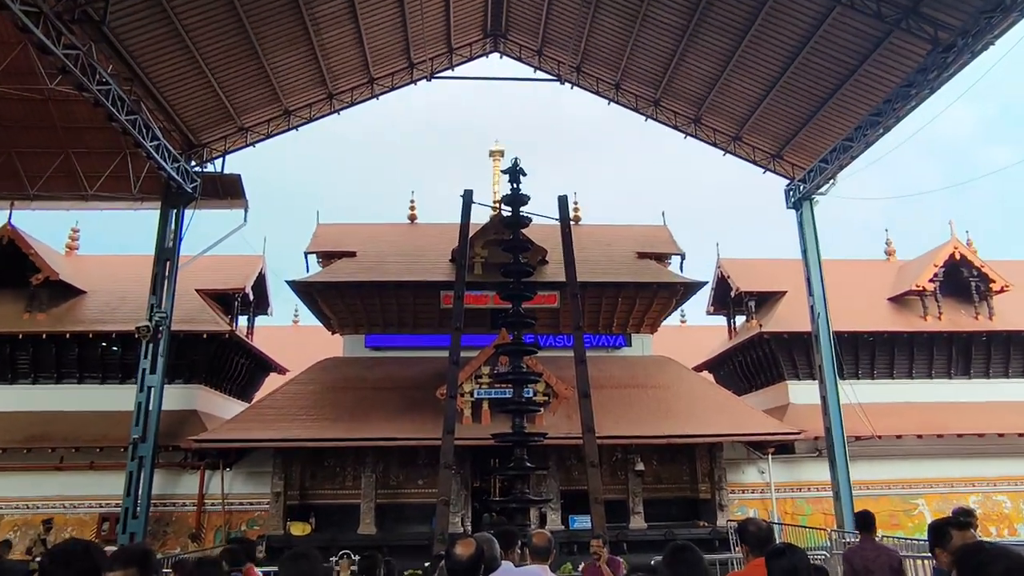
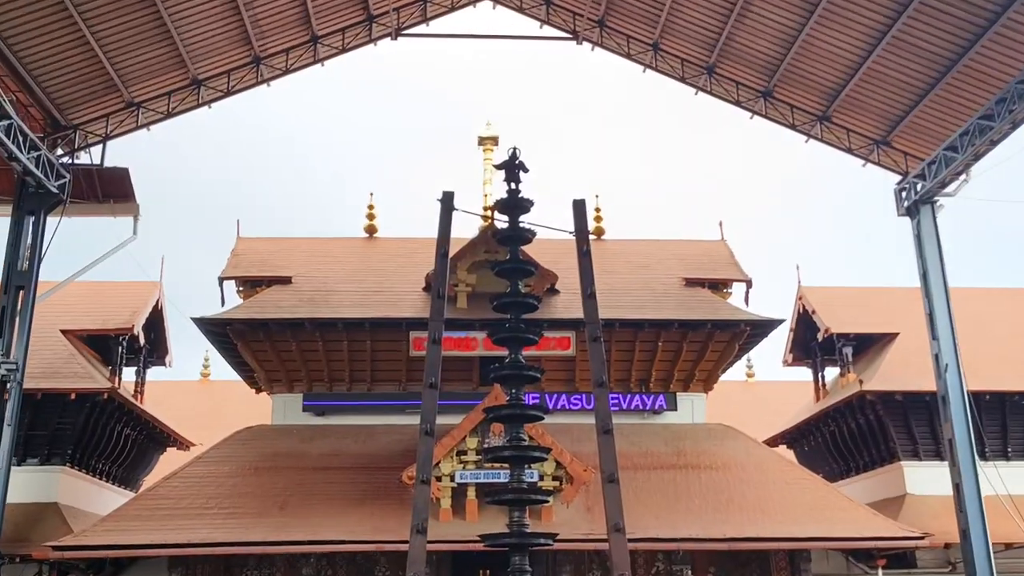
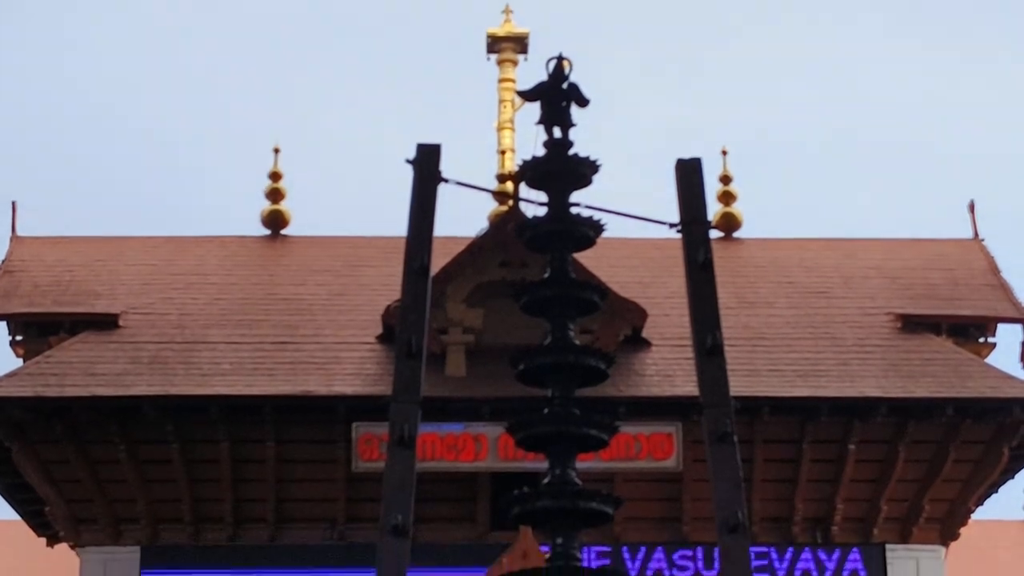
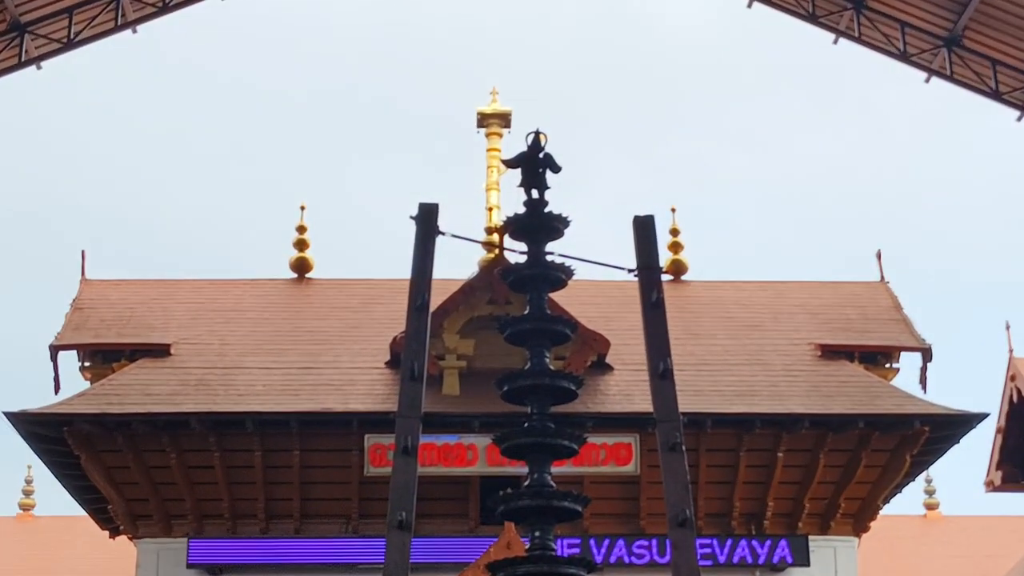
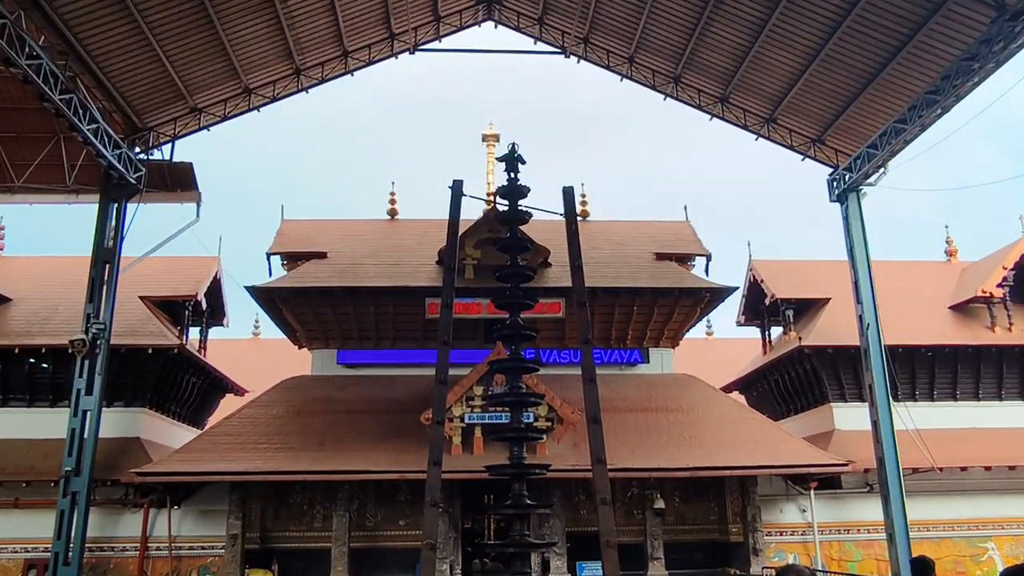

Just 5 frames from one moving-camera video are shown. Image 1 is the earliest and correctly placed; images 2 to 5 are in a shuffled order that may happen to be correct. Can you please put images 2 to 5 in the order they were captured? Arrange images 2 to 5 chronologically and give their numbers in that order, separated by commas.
5, 2, 4, 3
